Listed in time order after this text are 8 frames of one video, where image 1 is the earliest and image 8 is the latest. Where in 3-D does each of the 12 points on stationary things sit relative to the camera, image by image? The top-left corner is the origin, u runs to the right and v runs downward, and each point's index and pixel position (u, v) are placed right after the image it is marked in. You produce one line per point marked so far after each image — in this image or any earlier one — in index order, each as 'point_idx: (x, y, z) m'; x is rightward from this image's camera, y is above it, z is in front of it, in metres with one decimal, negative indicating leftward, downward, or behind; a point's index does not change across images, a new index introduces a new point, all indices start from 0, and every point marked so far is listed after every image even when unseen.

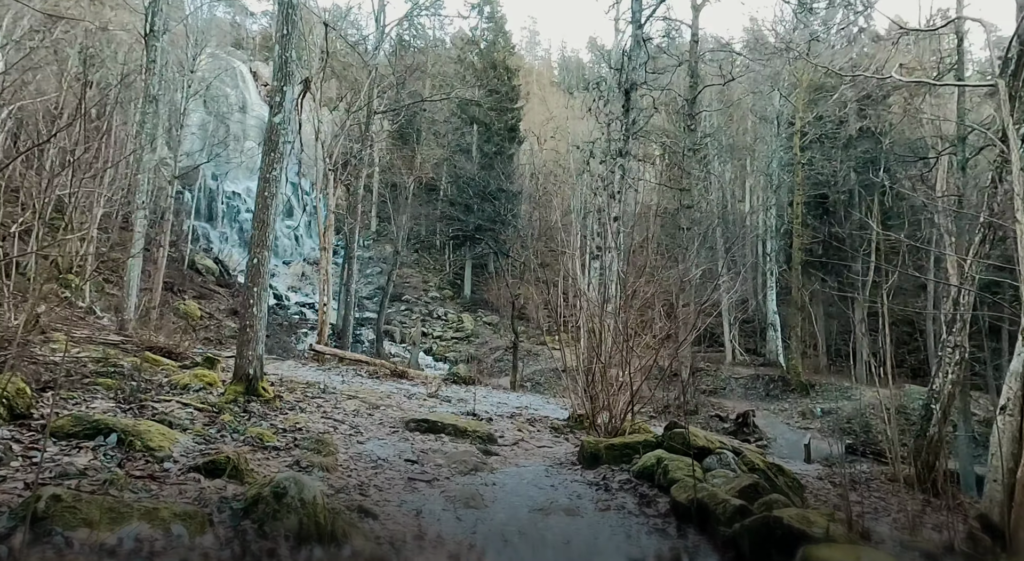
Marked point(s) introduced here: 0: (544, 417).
0: (+0.5, -1.8, +9.5) m
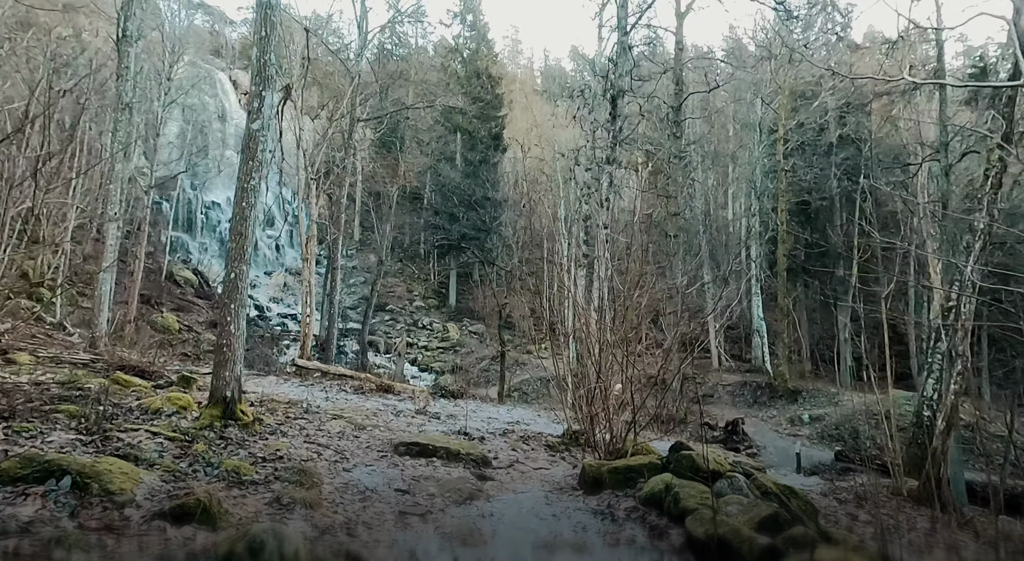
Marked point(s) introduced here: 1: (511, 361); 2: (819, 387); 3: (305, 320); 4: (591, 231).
0: (+0.4, -1.9, +9.3) m
1: (0.0, -2.0, +18.8) m
2: (+6.9, -2.4, +17.0) m
3: (-3.9, -0.7, +13.9) m
4: (+1.2, +0.7, +11.5) m
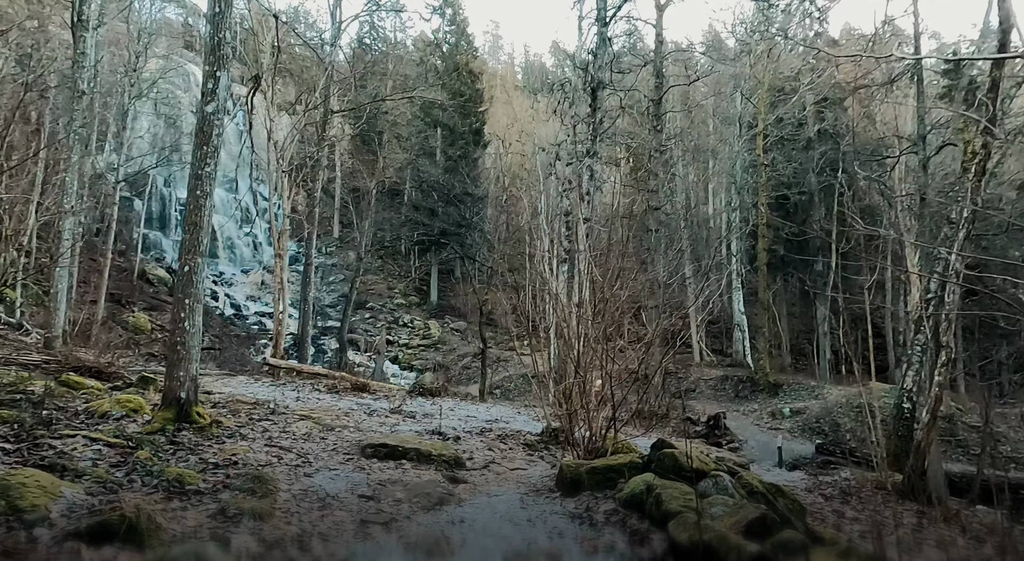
0: (+0.1, -1.9, +9.2) m
1: (-0.5, -2.0, +18.7) m
2: (+6.5, -2.3, +16.9) m
3: (-4.3, -0.7, +13.7) m
4: (+0.9, +0.8, +11.4) m
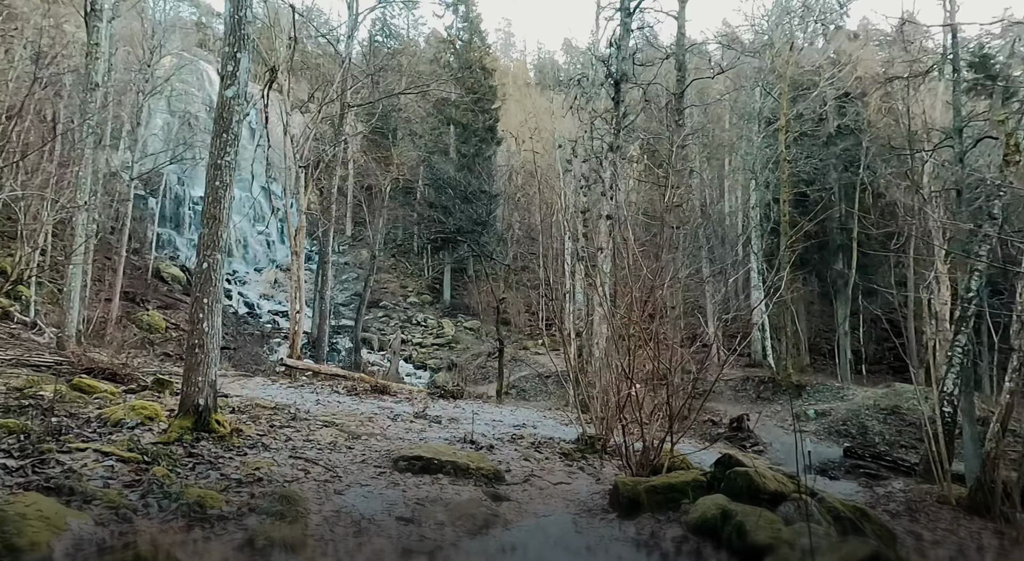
0: (+0.4, -1.8, +8.9) m
1: (-0.1, -1.9, +18.4) m
2: (+6.9, -2.2, +16.6) m
3: (-4.0, -0.6, +13.5) m
4: (+1.2, +0.8, +11.1) m
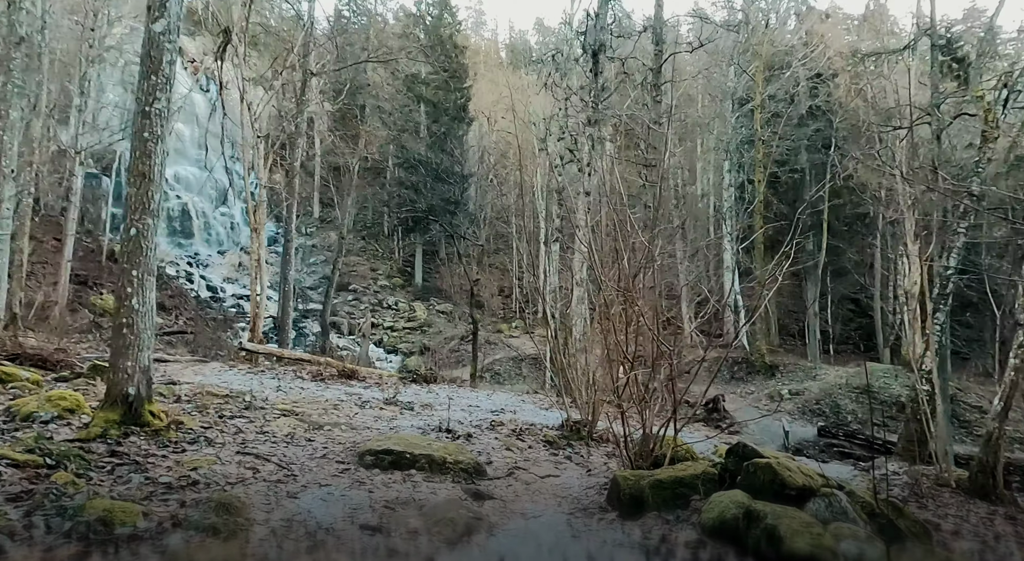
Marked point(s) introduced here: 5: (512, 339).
0: (+0.1, -1.6, +8.6) m
1: (-0.7, -1.5, +18.1) m
2: (+6.3, -1.8, +16.5) m
3: (-4.4, -0.3, +12.9) m
4: (+0.8, +1.1, +10.8) m
5: (0.0, -1.5, +18.8) m
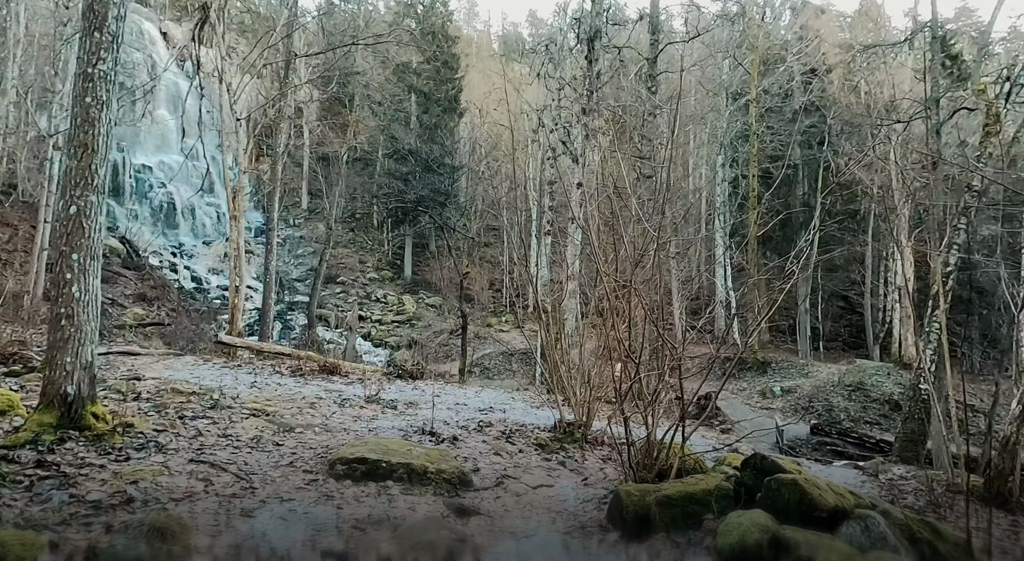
0: (0.0, -1.5, +8.3) m
1: (-1.0, -1.3, +17.8) m
2: (+6.1, -1.7, +16.3) m
3: (-4.6, -0.2, +12.6) m
4: (+0.7, +1.2, +10.5) m
5: (-0.3, -1.3, +18.5) m
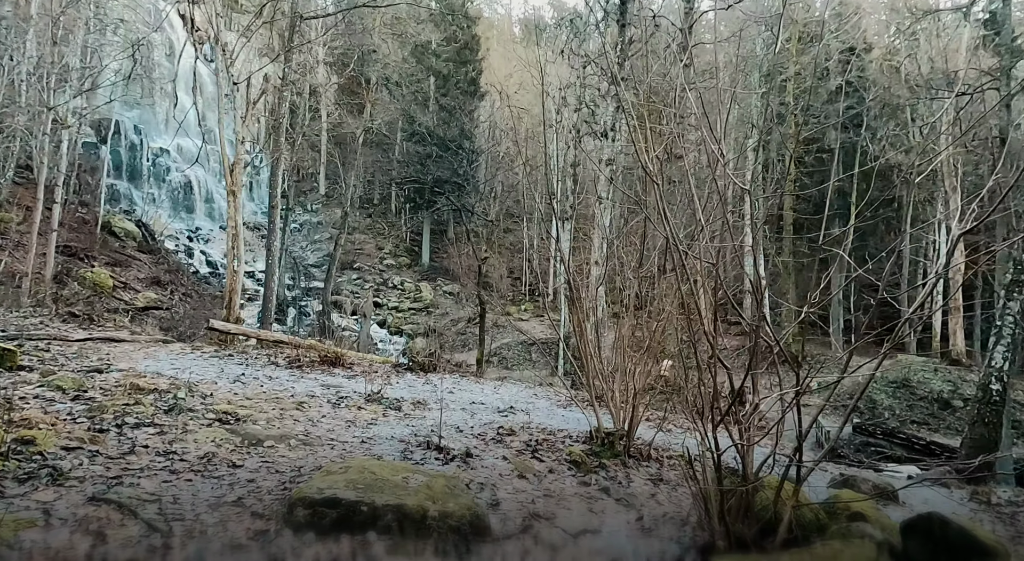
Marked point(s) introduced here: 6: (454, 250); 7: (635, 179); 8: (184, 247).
0: (+0.2, -1.4, +7.7) m
1: (-0.5, -1.0, +17.2) m
2: (+6.5, -1.5, +15.5) m
3: (-4.2, +0.1, +12.1) m
4: (+1.0, +1.4, +9.8) m
5: (+0.2, -1.0, +17.9) m
6: (-1.5, +0.8, +19.8) m
7: (+1.1, +1.0, +6.8) m
8: (-8.6, +0.9, +19.5) m
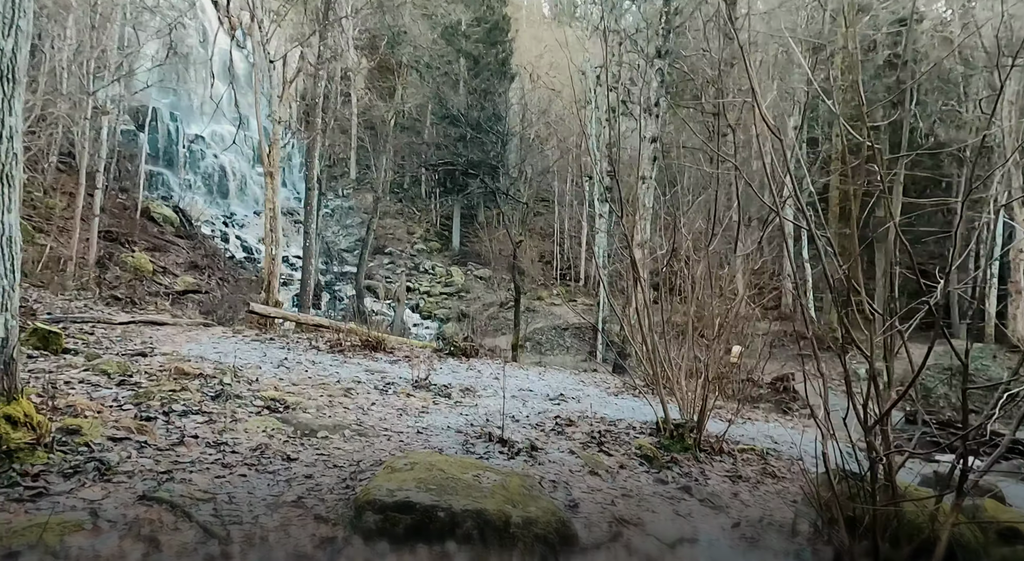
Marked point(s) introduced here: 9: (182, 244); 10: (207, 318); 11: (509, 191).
0: (+0.6, -1.2, +7.5) m
1: (+0.3, -0.6, +17.0) m
2: (+7.2, -1.2, +15.1) m
3: (-3.7, +0.4, +12.0) m
4: (+1.5, +1.6, +9.5) m
5: (+1.0, -0.6, +17.7) m
6: (-0.7, +1.2, +19.6) m
7: (+1.5, +1.1, +6.6) m
8: (-7.7, +1.3, +19.6) m
9: (-7.3, +0.8, +16.5) m
10: (-4.6, -0.5, +11.3) m
11: (-0.1, +2.3, +18.7) m
